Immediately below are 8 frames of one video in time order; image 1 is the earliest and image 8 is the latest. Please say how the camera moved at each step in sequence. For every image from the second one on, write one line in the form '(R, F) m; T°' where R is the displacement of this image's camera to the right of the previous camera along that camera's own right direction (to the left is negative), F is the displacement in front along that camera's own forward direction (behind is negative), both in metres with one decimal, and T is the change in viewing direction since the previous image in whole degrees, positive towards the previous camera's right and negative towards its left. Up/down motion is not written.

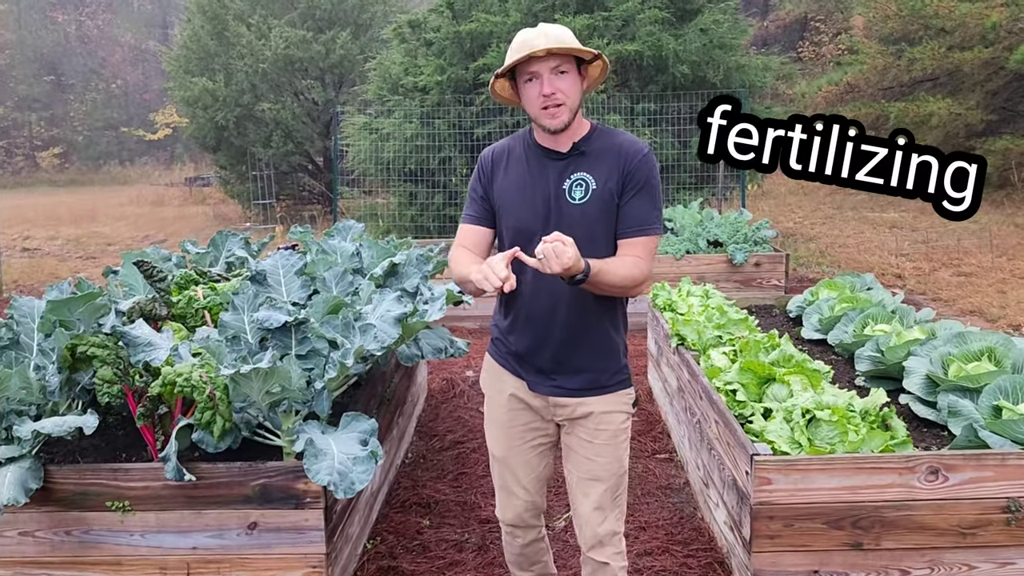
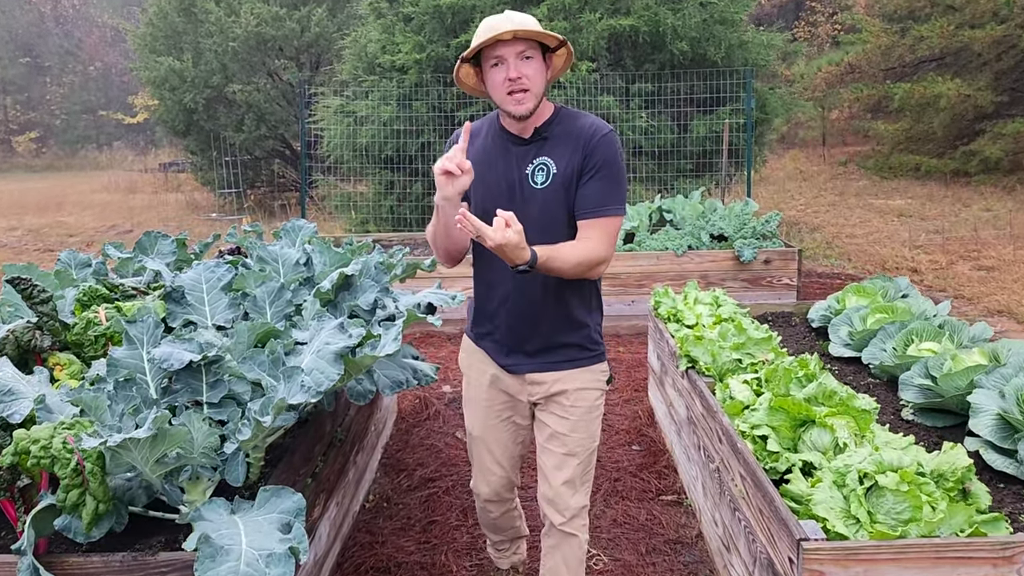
(+0.1, +0.7) m; +1°
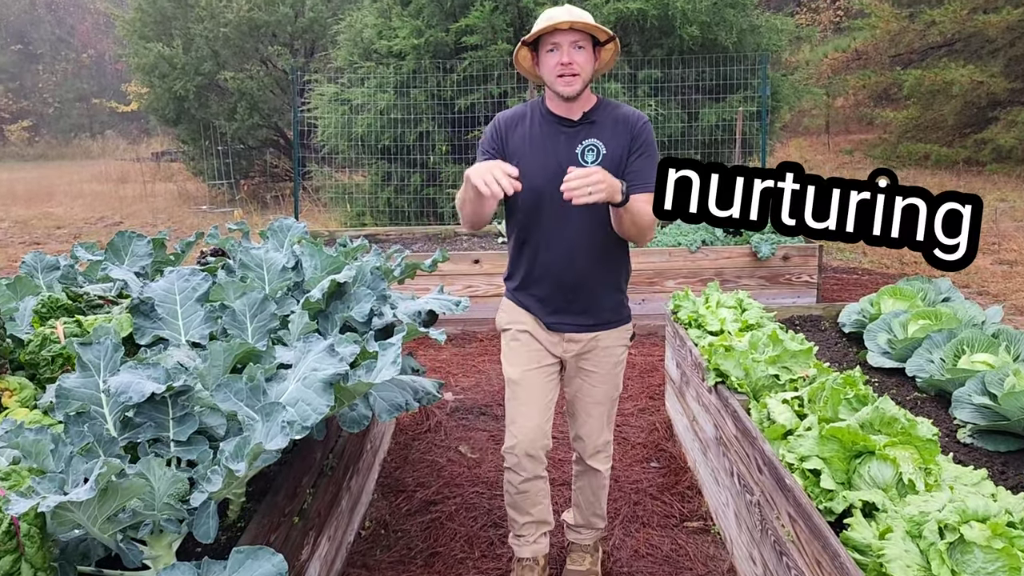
(-0.1, +0.4) m; 0°
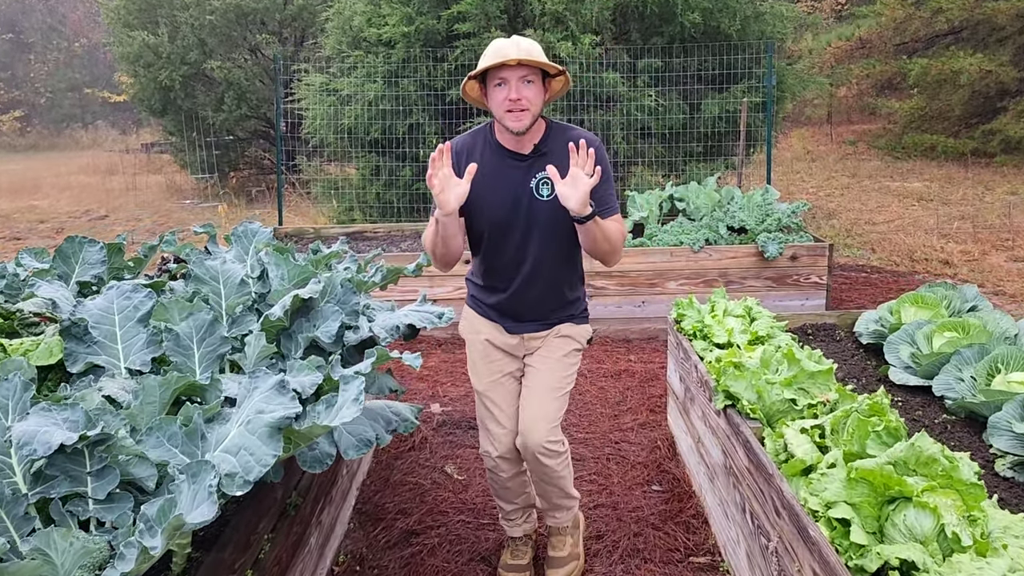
(0.0, +0.3) m; 0°
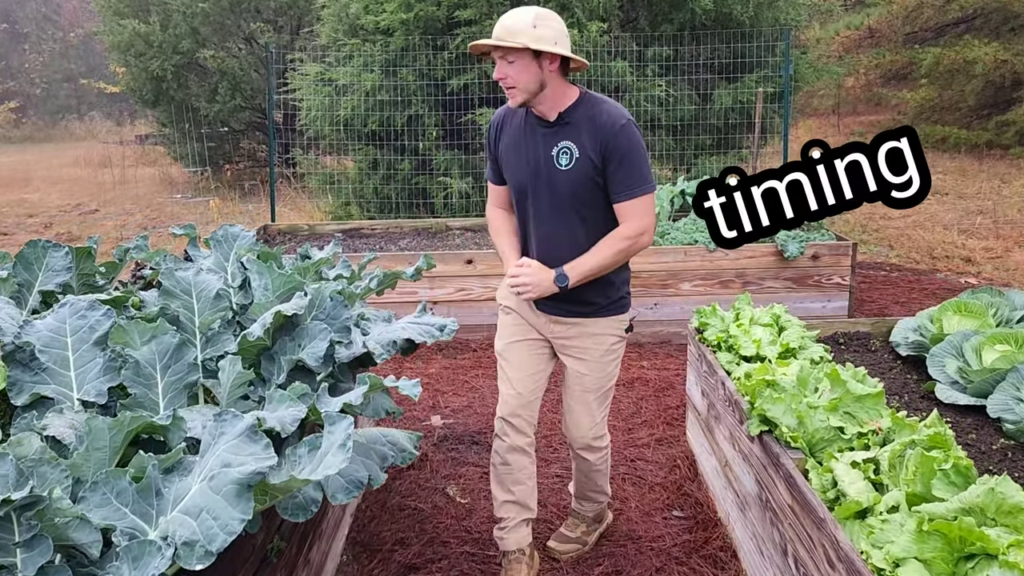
(0.0, +0.3) m; 0°
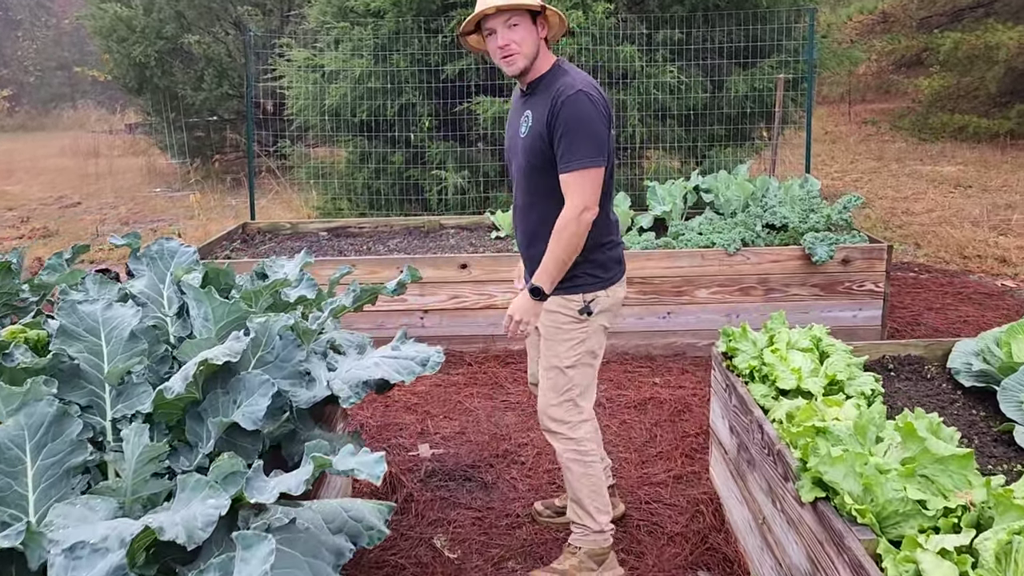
(0.0, +0.5) m; 0°
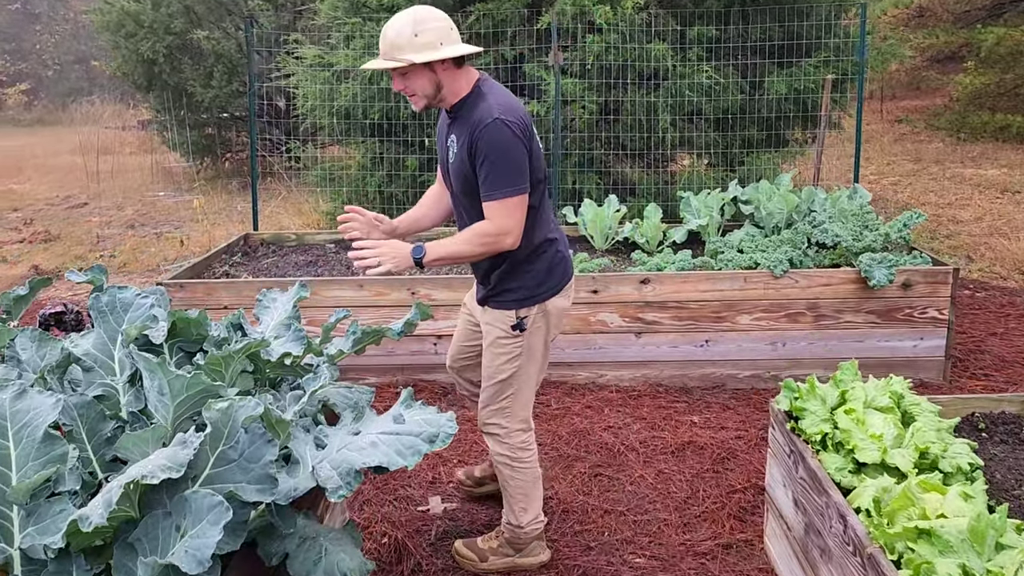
(0.0, +0.5) m; -1°
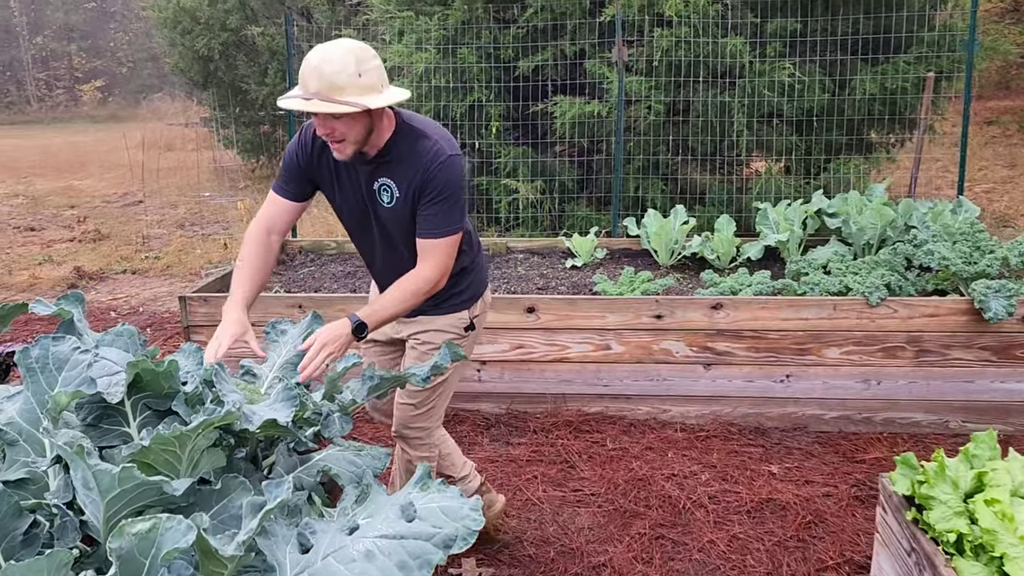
(0.0, +0.5) m; -4°
